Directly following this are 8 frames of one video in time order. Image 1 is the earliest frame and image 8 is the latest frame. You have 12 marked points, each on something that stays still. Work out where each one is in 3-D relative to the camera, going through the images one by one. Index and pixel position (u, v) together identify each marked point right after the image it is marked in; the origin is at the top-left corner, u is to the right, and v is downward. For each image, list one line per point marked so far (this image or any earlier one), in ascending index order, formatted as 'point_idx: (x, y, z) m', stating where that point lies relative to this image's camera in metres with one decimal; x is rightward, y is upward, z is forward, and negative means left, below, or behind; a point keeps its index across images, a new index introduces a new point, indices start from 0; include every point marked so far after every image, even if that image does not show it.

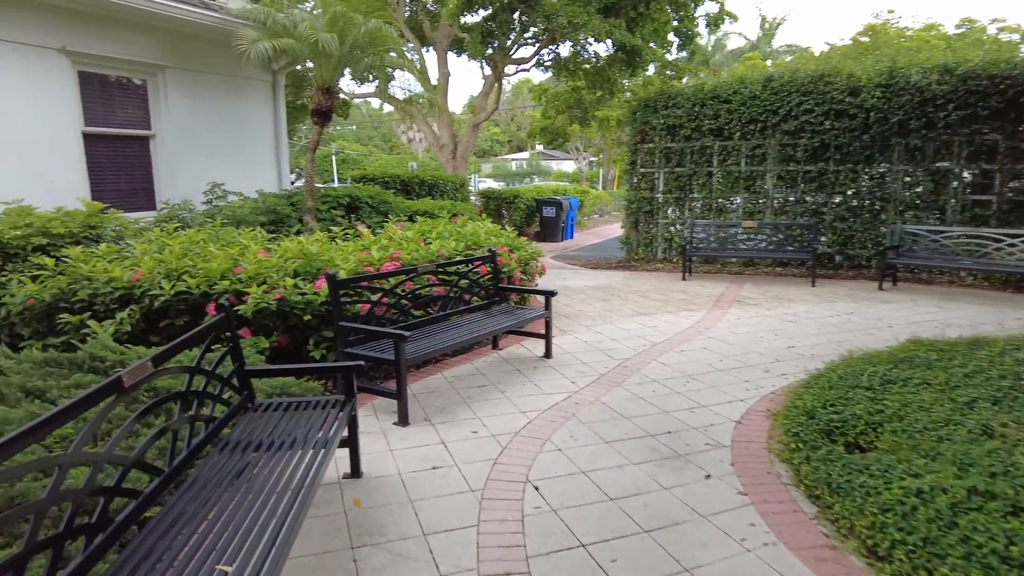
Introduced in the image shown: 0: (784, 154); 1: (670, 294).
0: (+4.2, +2.0, +10.2) m
1: (+1.9, -0.1, +8.1) m
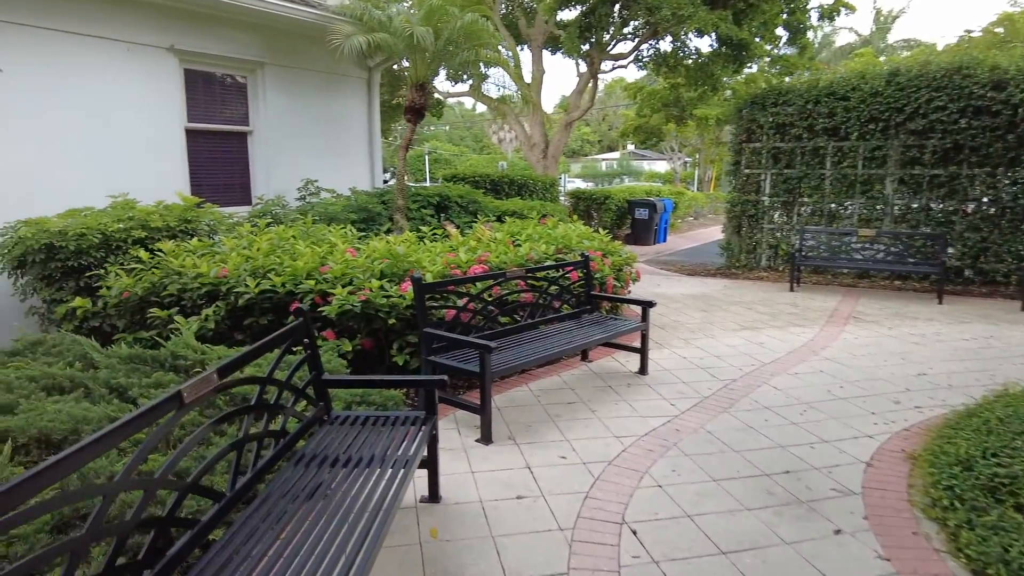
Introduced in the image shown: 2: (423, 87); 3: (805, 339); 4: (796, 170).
0: (+5.5, +1.8, +9.2) m
1: (+2.9, -0.2, +7.4) m
2: (-1.0, +2.2, +7.4) m
3: (+2.6, -0.5, +5.9) m
4: (+4.2, +1.8, +10.0) m
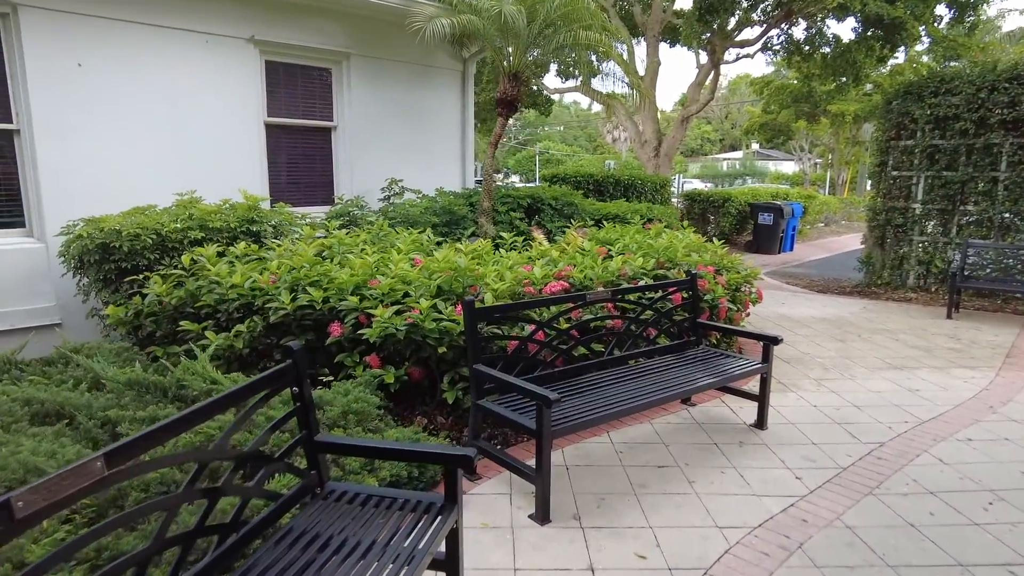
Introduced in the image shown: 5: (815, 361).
0: (+6.7, +1.5, +7.4) m
1: (+3.8, -0.5, +6.1) m
2: (0.0, +2.1, +6.7) m
3: (+3.2, -0.7, +4.6) m
4: (+5.6, +1.5, +8.4) m
5: (+2.4, -0.6, +5.2) m
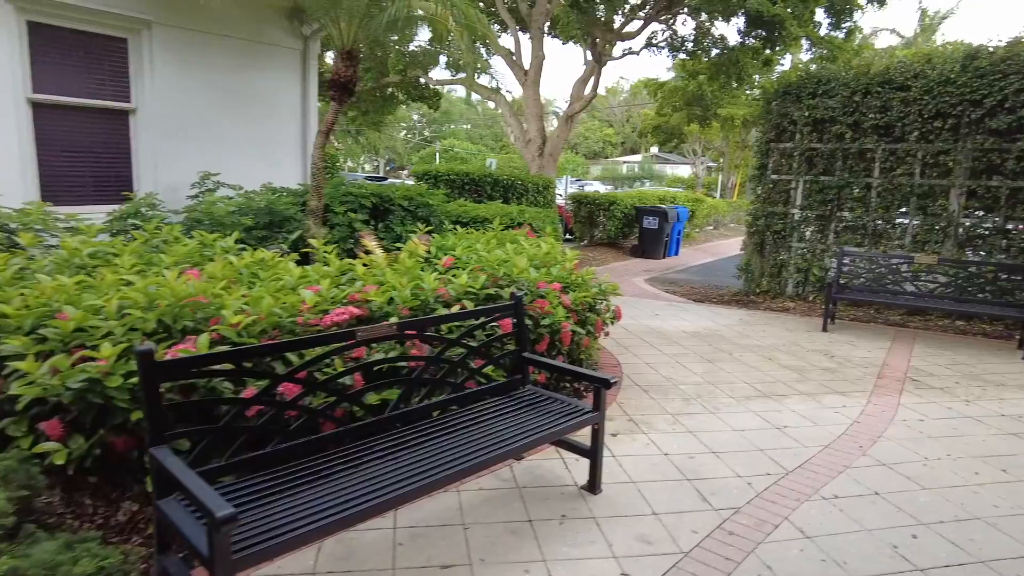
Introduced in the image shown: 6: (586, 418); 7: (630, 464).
0: (+5.2, +1.4, +7.3) m
1: (+2.5, -0.6, +5.6) m
2: (-1.4, +2.0, +5.7) m
3: (+2.0, -0.8, +4.1) m
4: (+3.9, +1.3, +8.1) m
5: (+1.1, -0.7, +4.6) m
6: (+0.3, -0.6, +3.0) m
7: (+0.6, -0.9, +3.3) m
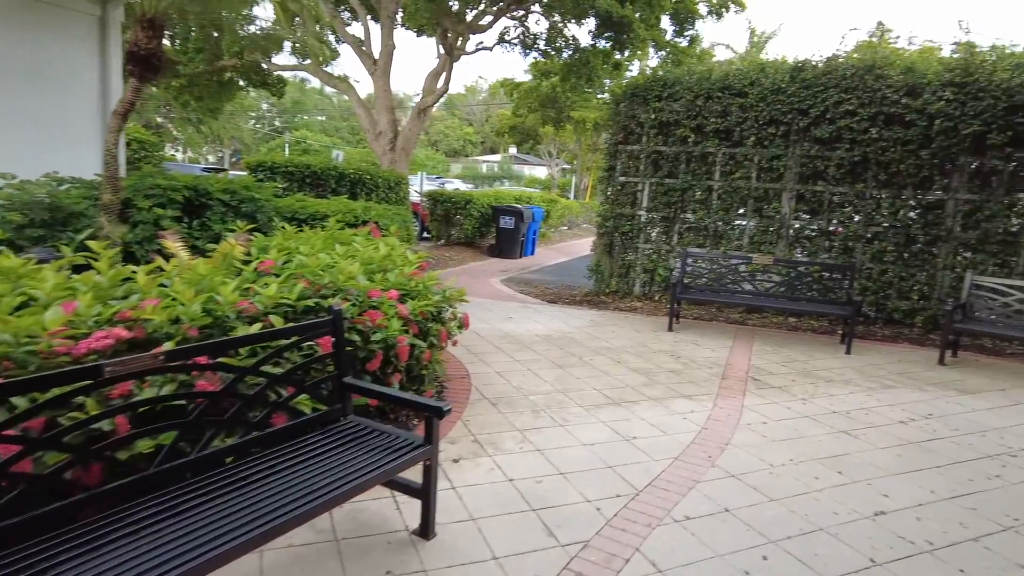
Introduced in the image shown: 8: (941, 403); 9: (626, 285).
0: (+3.5, +1.4, +7.8) m
1: (+1.2, -0.6, +5.6) m
2: (-2.6, +1.9, +4.9) m
3: (+1.1, -0.8, +4.0) m
4: (+2.1, +1.3, +8.3) m
5: (+0.1, -0.7, +4.3) m
6: (-0.4, -0.6, +2.6) m
7: (-0.2, -0.9, +2.9) m
8: (+3.2, -0.9, +5.0) m
9: (+1.5, 0.0, +8.9) m
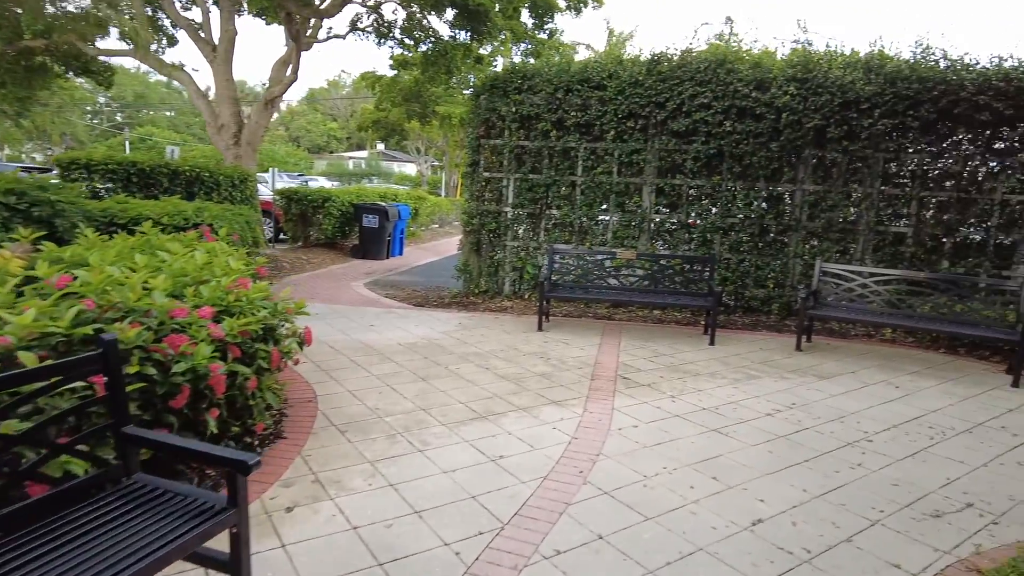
0: (+1.8, +1.5, +7.9) m
1: (+0.1, -0.6, +5.3) m
2: (-3.6, +1.8, +3.9) m
3: (+0.3, -0.8, +3.7) m
4: (+0.4, +1.4, +8.1) m
5: (-0.7, -0.8, +3.8) m
6: (-0.9, -0.7, +2.0) m
7: (-0.8, -1.0, +2.4) m
8: (+2.2, -0.8, +5.1) m
9: (-0.2, +0.1, +8.6) m
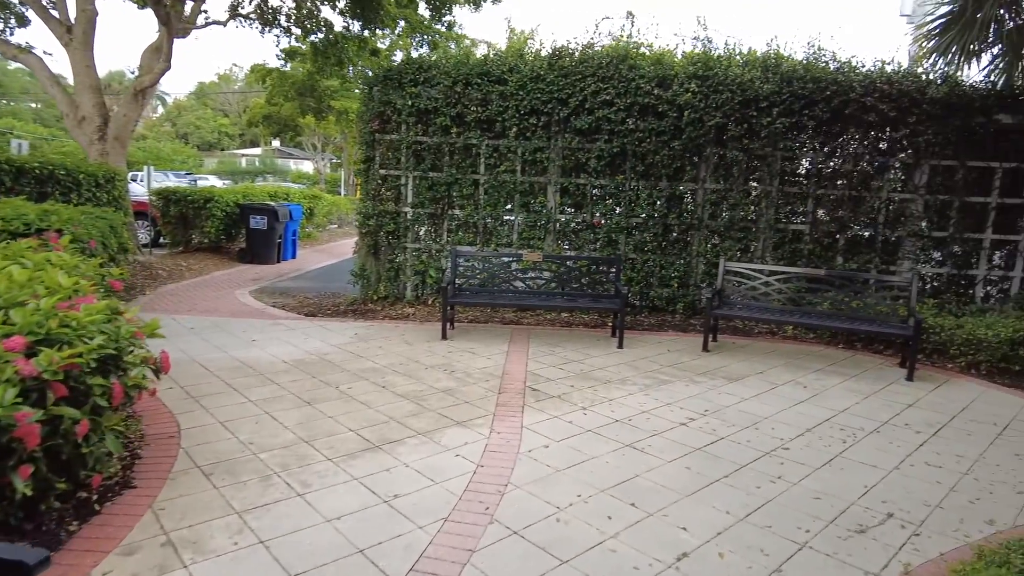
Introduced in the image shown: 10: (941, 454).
0: (+0.7, +1.5, +7.6) m
1: (-0.6, -0.7, +4.9) m
2: (-4.2, +1.6, +3.0) m
3: (-0.2, -0.9, +3.3) m
4: (-0.8, +1.3, +7.7) m
5: (-1.3, -0.9, +3.3) m
6: (-1.1, -0.8, +1.5) m
7: (-1.1, -1.1, +1.9) m
8: (+1.5, -0.8, +4.9) m
9: (-1.4, 0.0, +8.1) m
10: (+2.6, -1.0, +4.0) m
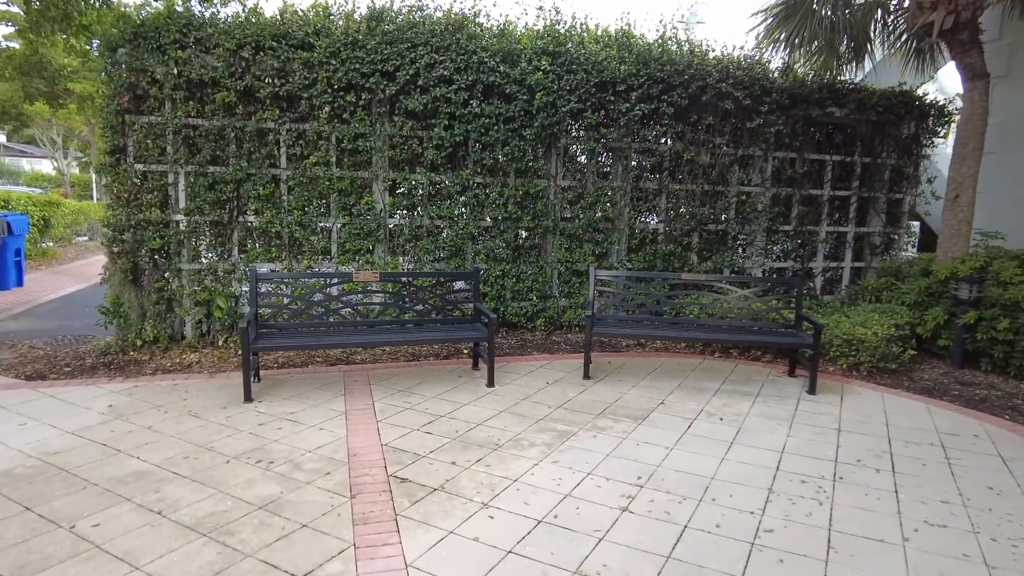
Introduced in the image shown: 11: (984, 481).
0: (-1.0, +1.3, +6.2) m
1: (-1.3, -0.9, +3.1) m
2: (-4.3, +1.2, +0.2) m
3: (-0.4, -1.1, +1.8) m
4: (-2.4, +1.0, +5.8) m
5: (-1.4, -1.1, +1.4) m
6: (-0.8, -1.0, -0.3) m
7: (-0.9, -1.3, +0.2) m
8: (+0.7, -0.9, +3.8) m
9: (-3.1, -0.3, +6.0) m
10: (+2.0, -1.0, +3.2) m
11: (+2.5, -1.0, +3.5) m
